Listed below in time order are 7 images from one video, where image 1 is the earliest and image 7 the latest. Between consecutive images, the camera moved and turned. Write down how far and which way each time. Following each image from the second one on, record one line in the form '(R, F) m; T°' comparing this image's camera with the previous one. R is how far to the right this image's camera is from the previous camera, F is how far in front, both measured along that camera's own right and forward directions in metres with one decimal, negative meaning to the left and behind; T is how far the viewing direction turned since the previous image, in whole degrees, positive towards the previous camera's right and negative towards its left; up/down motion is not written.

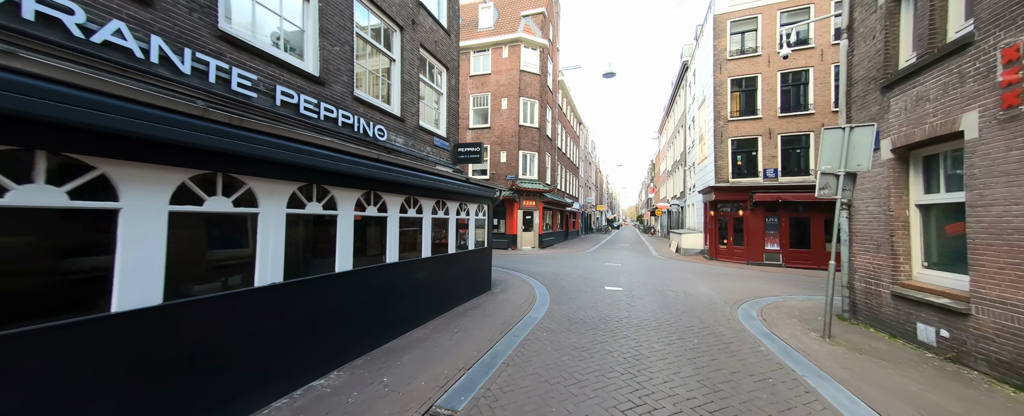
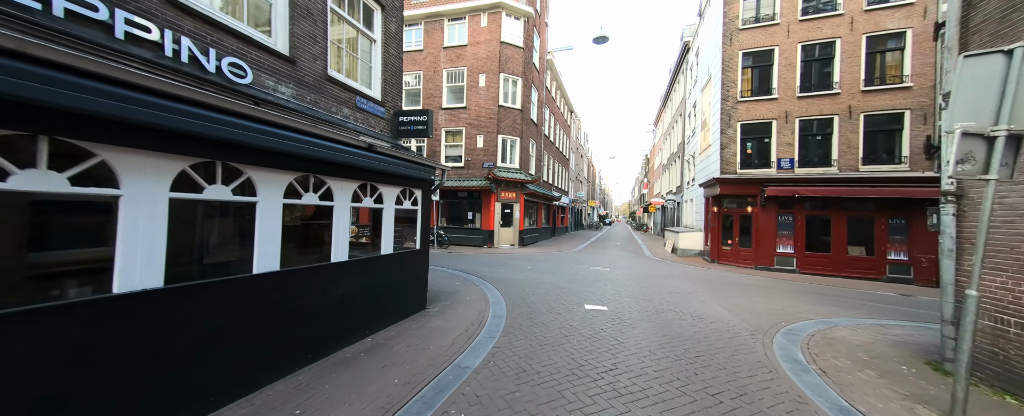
(+0.8, +2.0) m; +1°
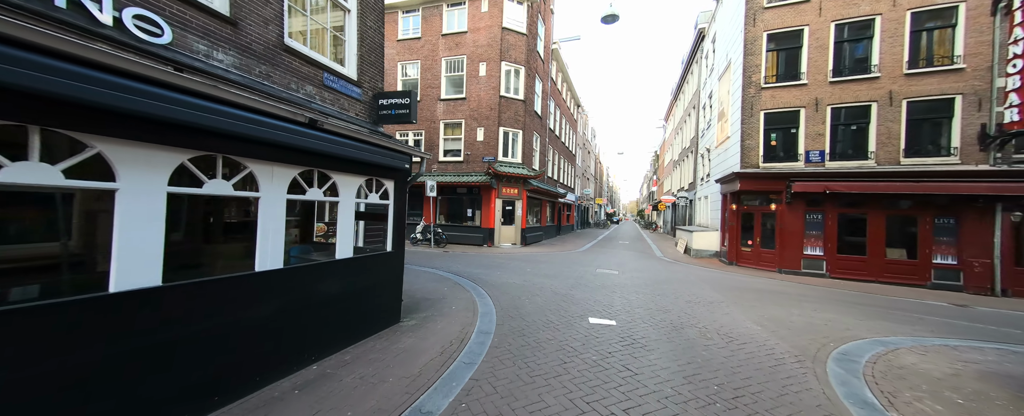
(+0.2, +0.8) m; -1°
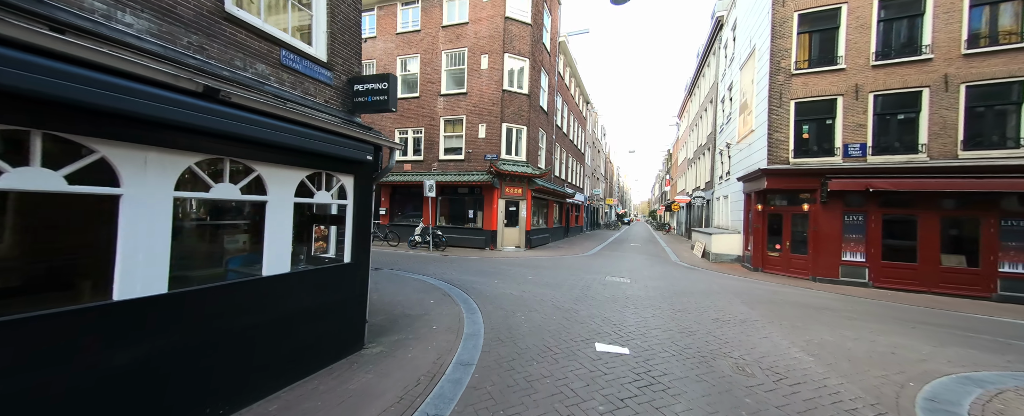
(+0.2, +0.8) m; -2°
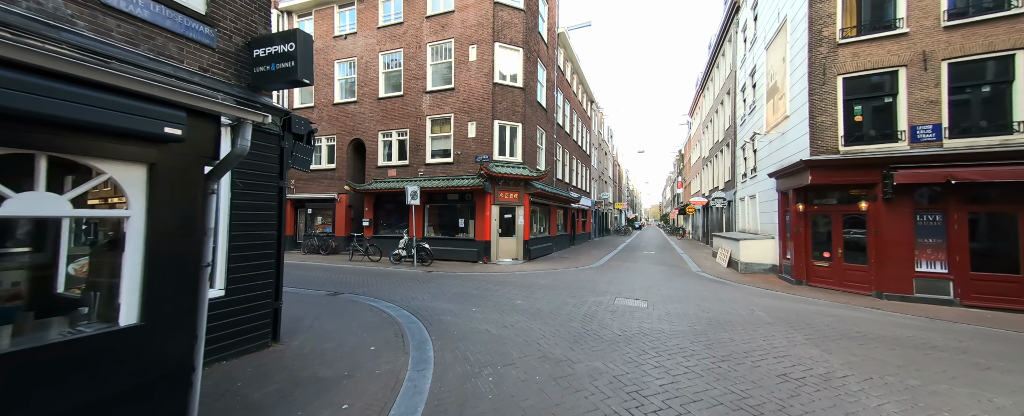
(+0.5, +1.6) m; -2°
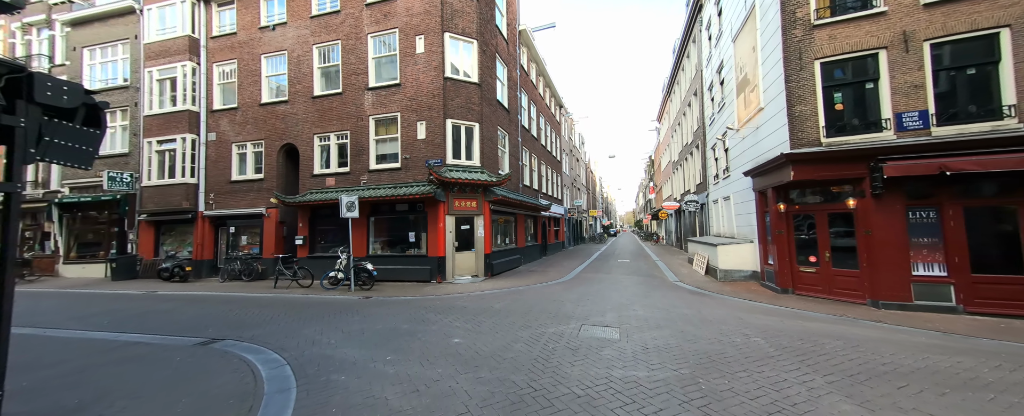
(+0.7, +1.4) m; +4°
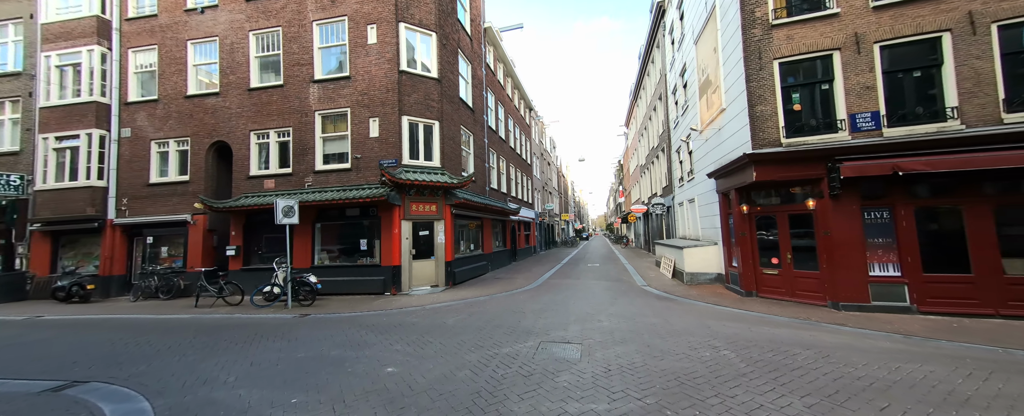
(+0.4, +0.6) m; +5°
